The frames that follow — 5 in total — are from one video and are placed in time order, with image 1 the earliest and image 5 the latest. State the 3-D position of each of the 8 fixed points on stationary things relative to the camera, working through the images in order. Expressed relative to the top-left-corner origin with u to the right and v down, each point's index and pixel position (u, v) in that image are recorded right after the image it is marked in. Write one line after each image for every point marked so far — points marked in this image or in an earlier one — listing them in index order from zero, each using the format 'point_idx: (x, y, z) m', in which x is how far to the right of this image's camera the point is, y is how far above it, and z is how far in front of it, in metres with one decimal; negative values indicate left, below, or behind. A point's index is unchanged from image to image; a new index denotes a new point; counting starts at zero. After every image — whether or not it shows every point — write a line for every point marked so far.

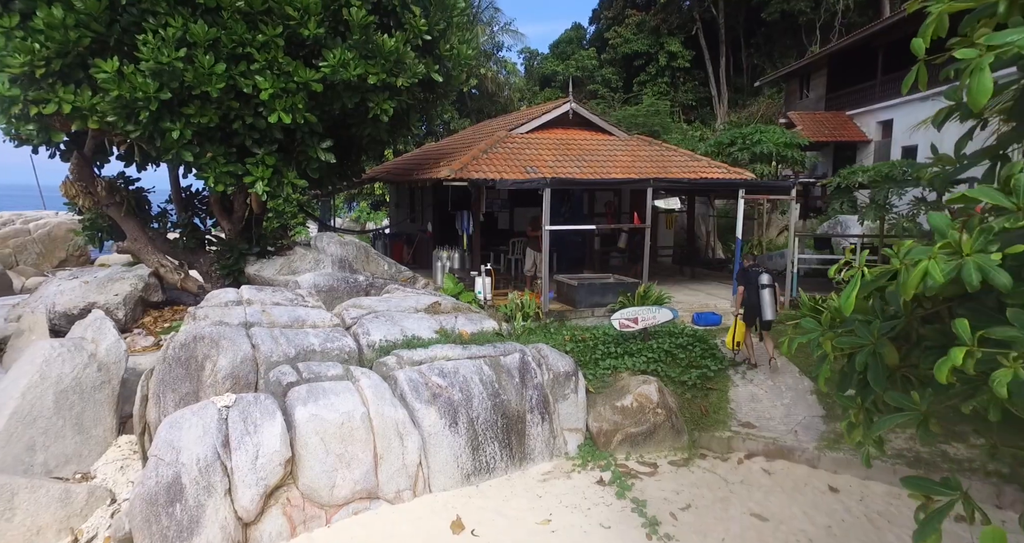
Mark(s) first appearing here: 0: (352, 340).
0: (-1.7, -0.7, +6.0) m
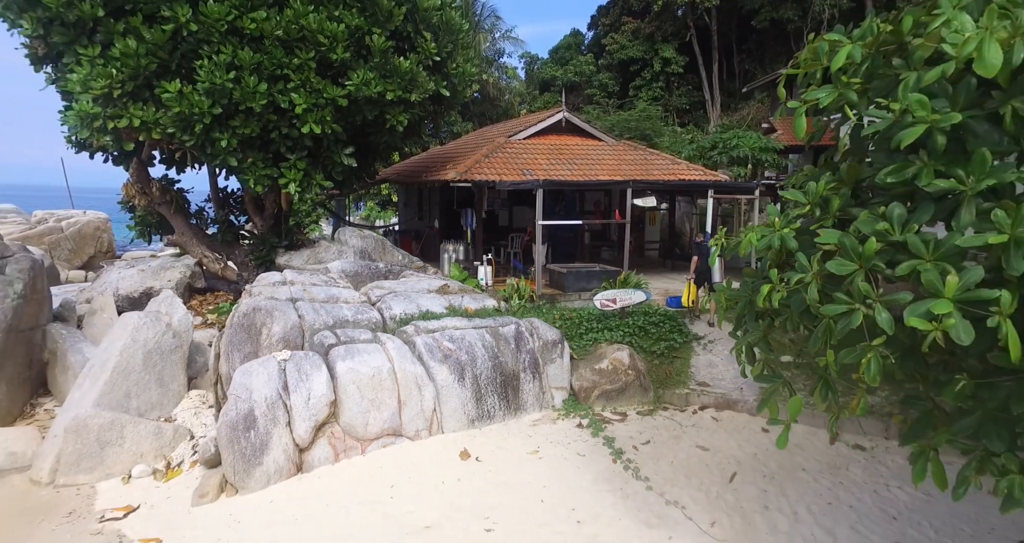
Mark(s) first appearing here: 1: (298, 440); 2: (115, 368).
0: (-1.7, -0.6, +7.3) m
1: (-2.2, -1.7, +5.7) m
2: (-4.6, -1.1, +6.6) m
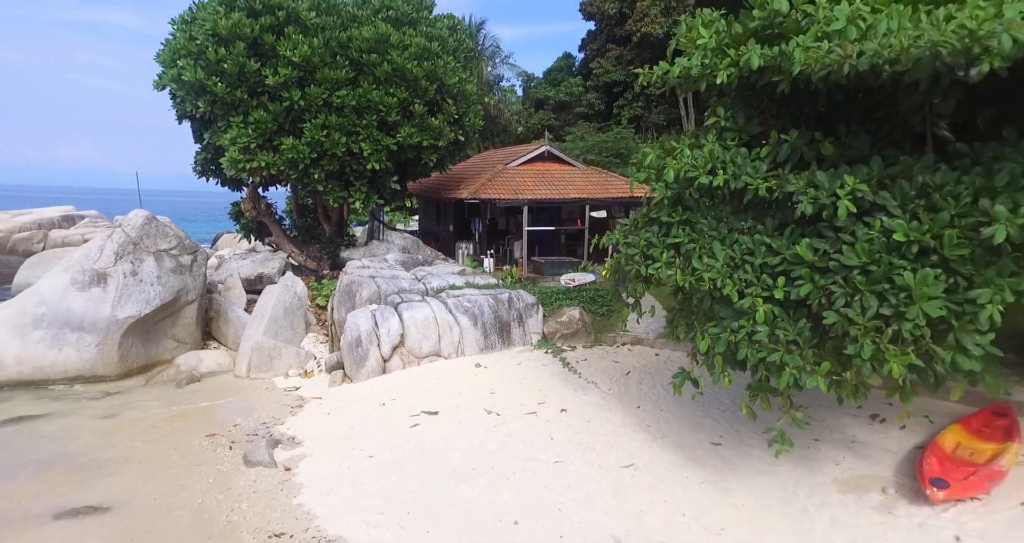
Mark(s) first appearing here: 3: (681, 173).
0: (-1.8, -0.3, +11.8) m
1: (-2.3, -1.5, +10.2) m
2: (-4.7, -0.9, +11.1) m
3: (+2.0, +1.2, +6.9) m
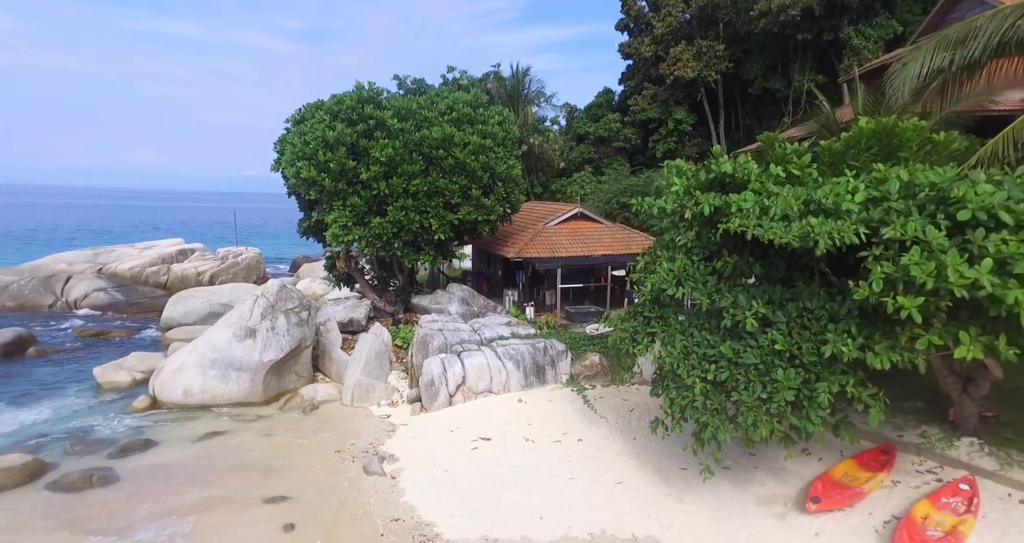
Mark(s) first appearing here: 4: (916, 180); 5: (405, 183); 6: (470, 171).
0: (-0.9, -1.7, +15.3) m
1: (-1.5, -2.9, +13.8) m
2: (-3.8, -2.3, +14.9) m
3: (+2.6, -0.2, +10.2) m
4: (+5.7, +1.3, +8.1) m
5: (-3.1, +2.5, +16.2) m
6: (-1.2, +2.9, +16.6) m
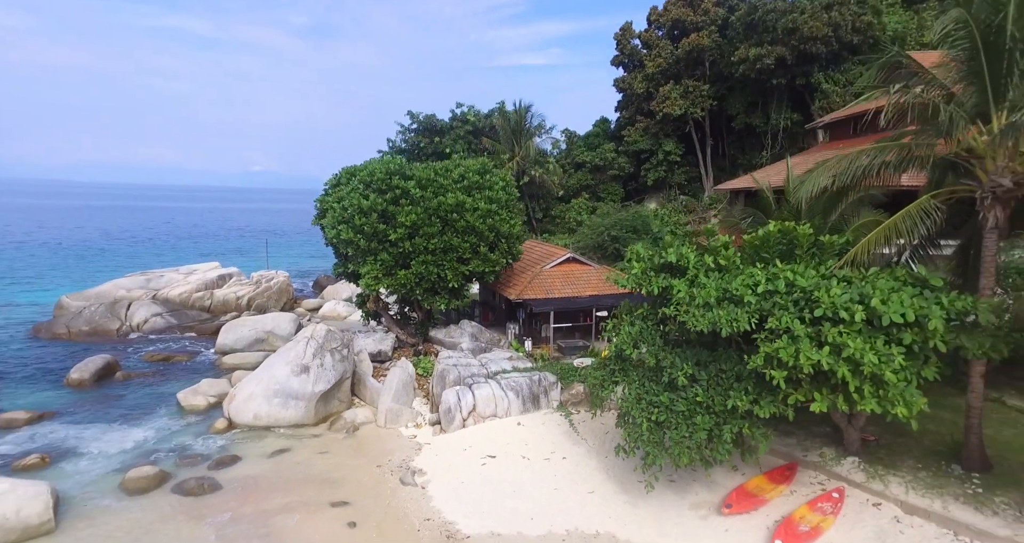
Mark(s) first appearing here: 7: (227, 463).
0: (-0.9, -3.2, +18.9) m
1: (-1.5, -4.4, +17.3) m
2: (-3.8, -3.8, +18.4) m
3: (+2.5, -1.7, +13.6) m
4: (+5.7, -0.2, +11.5) m
5: (-3.0, +1.1, +19.7) m
6: (-1.2, +1.5, +20.0) m
7: (-7.6, -5.1, +15.1) m
